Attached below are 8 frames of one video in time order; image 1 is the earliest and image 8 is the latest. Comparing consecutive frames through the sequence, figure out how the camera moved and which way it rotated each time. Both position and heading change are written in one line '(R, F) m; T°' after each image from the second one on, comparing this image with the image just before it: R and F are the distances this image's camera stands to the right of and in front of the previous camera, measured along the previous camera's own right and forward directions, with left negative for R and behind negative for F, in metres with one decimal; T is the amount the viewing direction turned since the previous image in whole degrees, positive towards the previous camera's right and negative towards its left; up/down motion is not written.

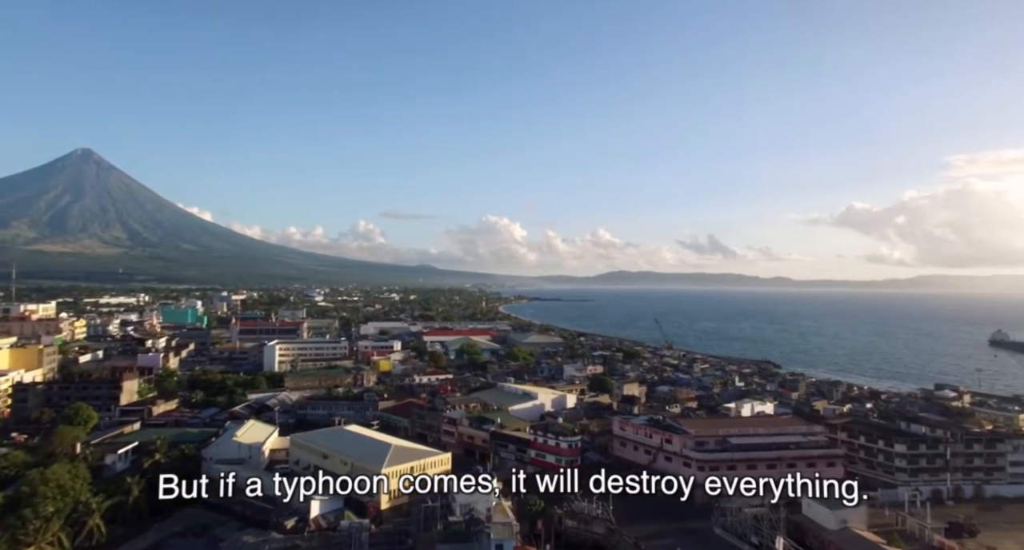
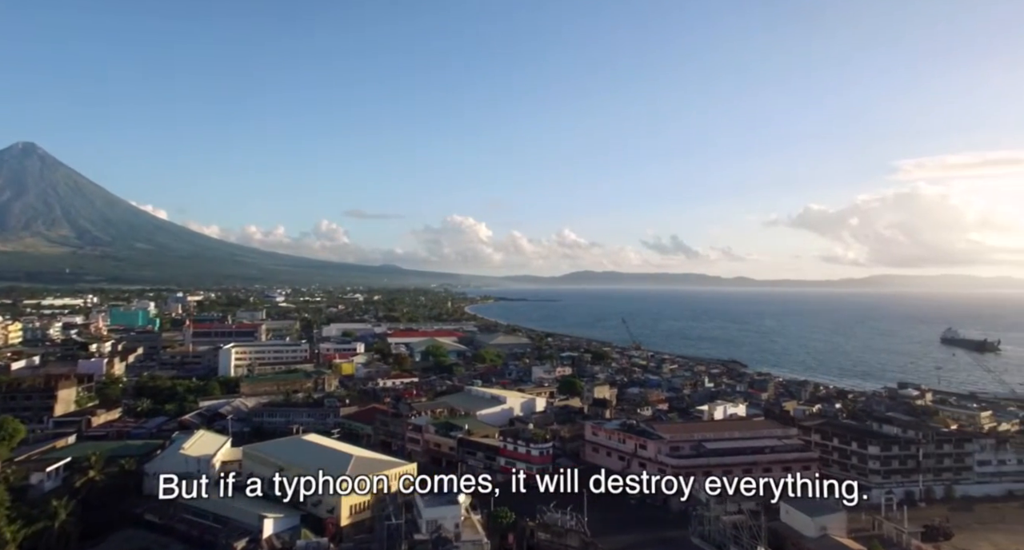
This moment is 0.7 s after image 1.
(-0.1, +0.7) m; +3°
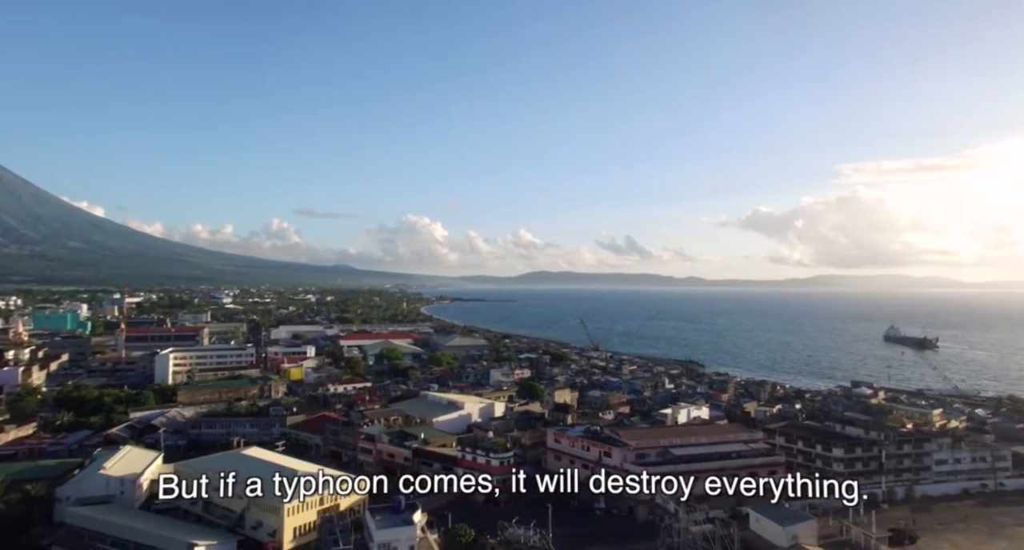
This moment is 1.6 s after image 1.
(-0.1, +0.8) m; +4°
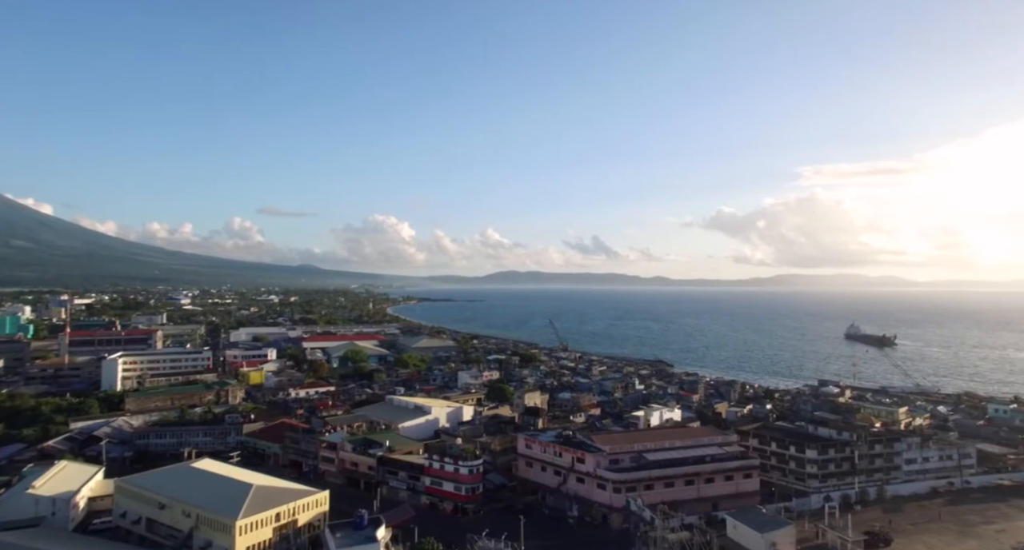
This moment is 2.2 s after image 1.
(0.0, +0.6) m; +3°
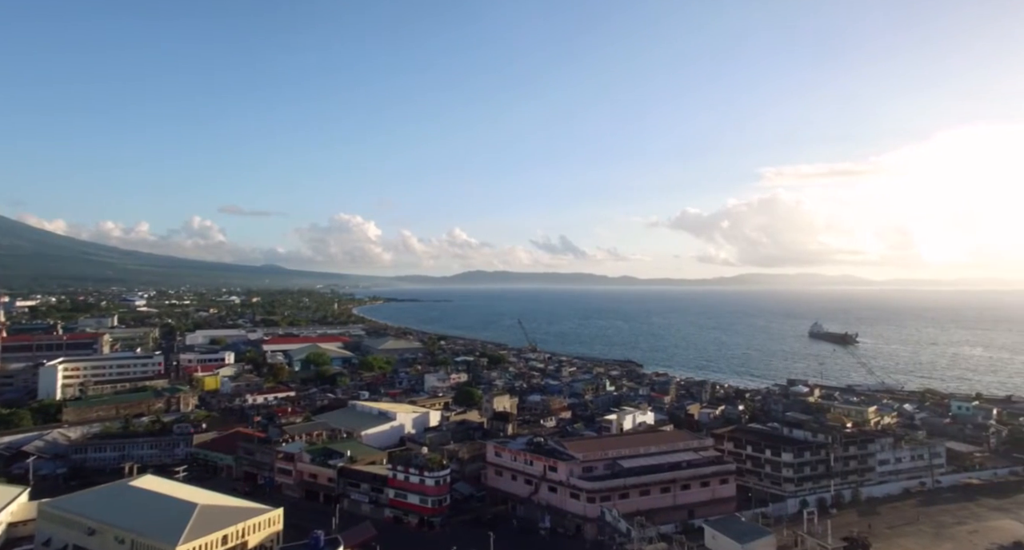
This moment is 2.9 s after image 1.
(0.0, +0.7) m; +3°
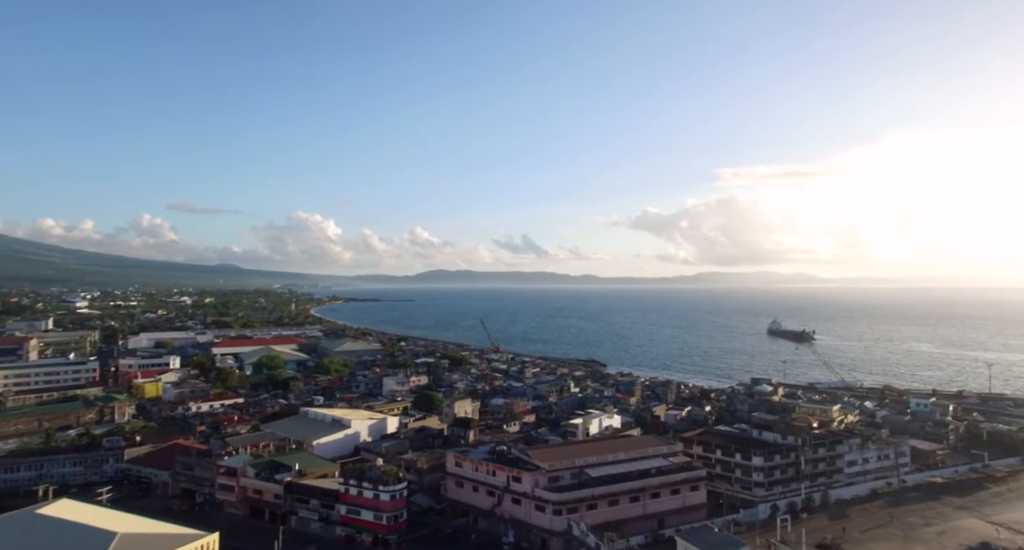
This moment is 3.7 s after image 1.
(0.0, +0.8) m; +3°
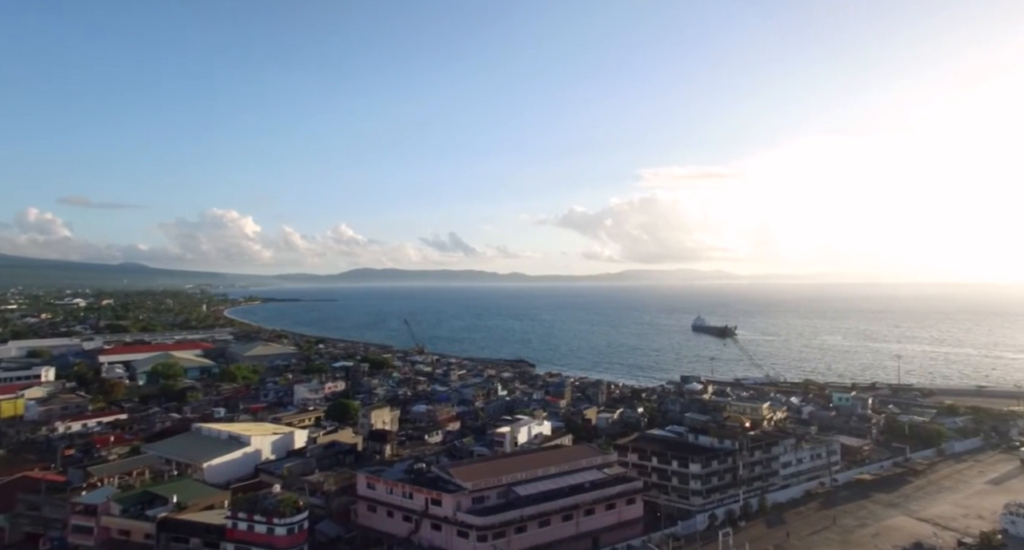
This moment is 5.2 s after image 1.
(+0.2, +1.5) m; +6°
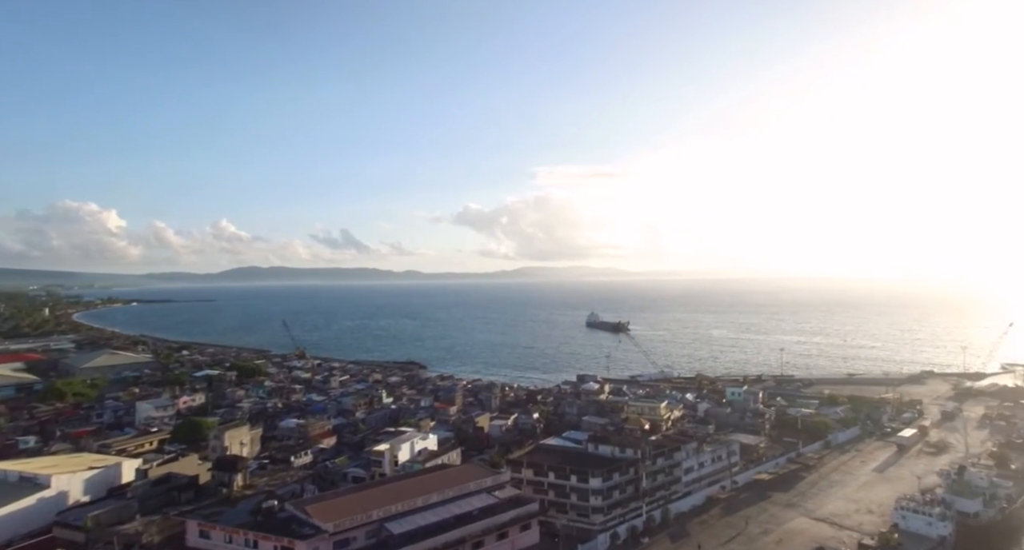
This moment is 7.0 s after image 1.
(+0.4, +1.9) m; +9°
